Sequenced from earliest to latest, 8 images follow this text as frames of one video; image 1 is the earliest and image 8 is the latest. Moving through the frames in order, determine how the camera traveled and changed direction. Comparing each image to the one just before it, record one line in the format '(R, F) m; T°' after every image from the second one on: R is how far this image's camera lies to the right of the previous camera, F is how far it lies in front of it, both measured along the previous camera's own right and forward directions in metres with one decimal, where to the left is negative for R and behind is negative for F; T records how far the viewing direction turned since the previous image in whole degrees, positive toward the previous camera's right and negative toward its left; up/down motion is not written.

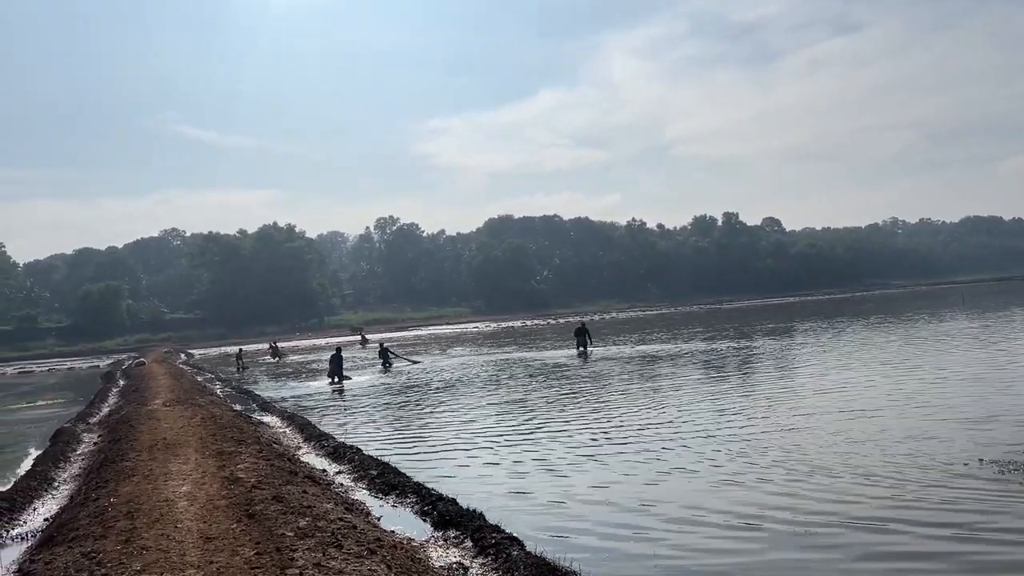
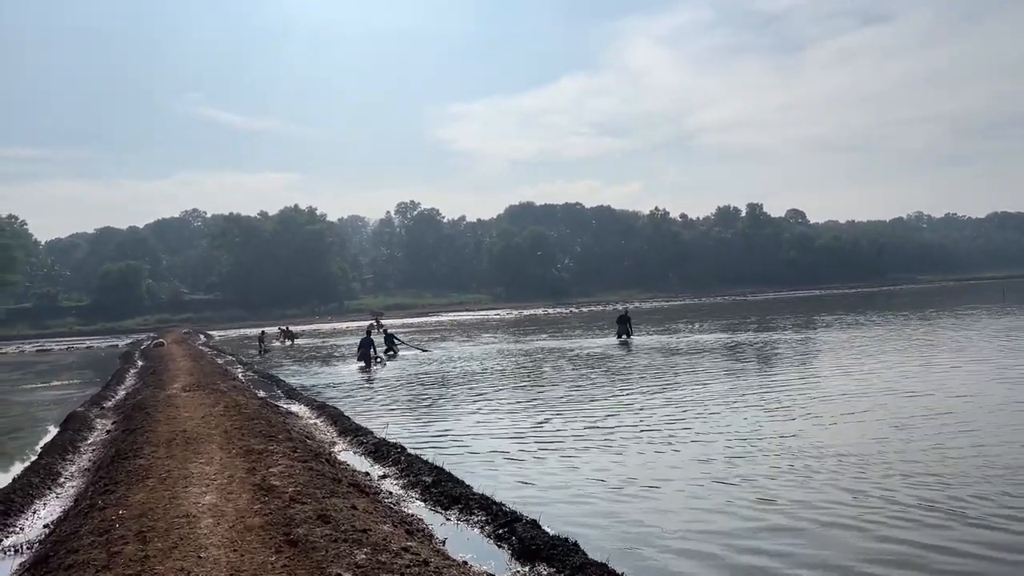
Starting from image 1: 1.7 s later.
(-0.8, +1.9) m; -1°
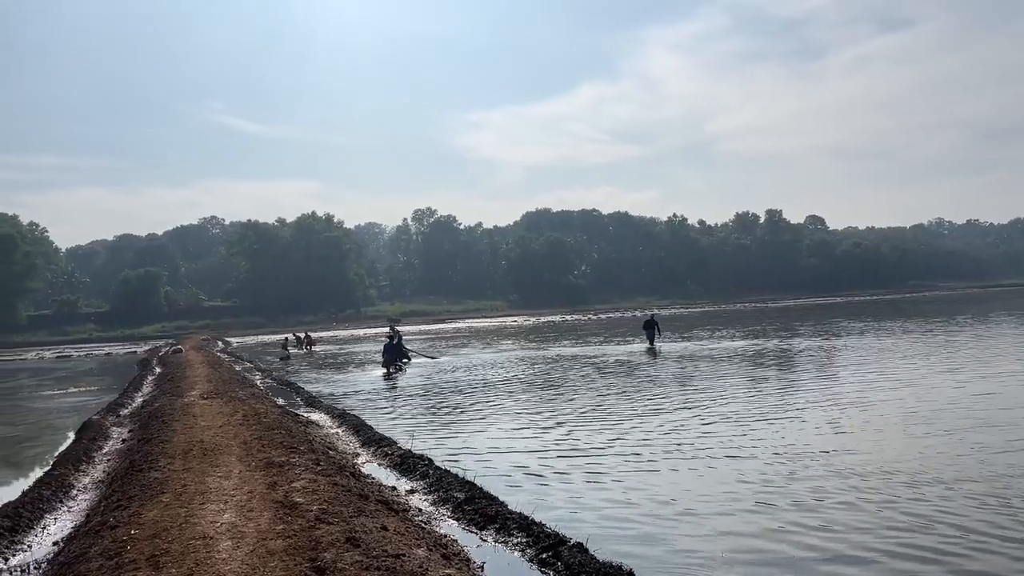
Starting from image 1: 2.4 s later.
(-0.3, +0.7) m; -1°
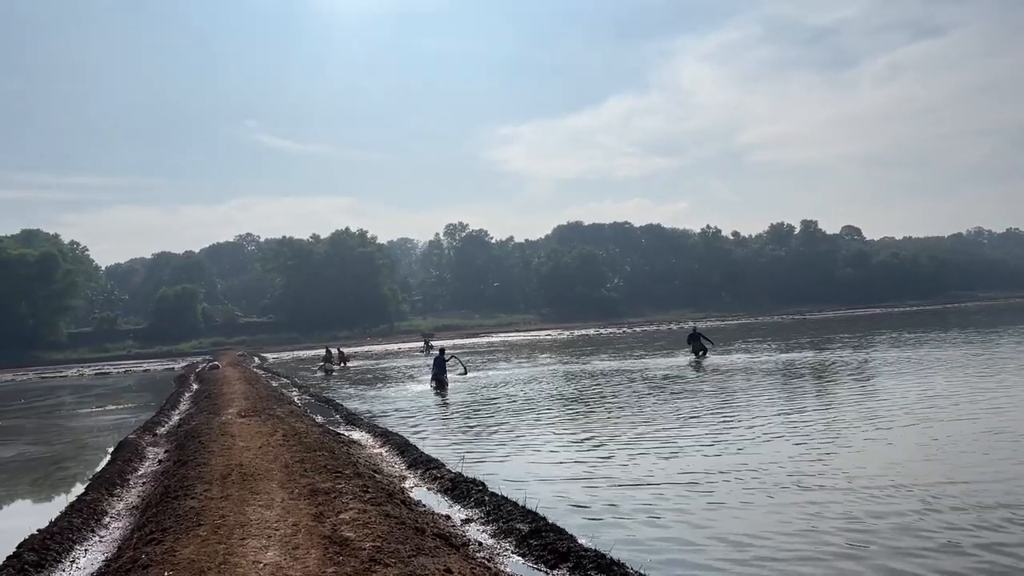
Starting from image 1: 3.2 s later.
(-0.4, +0.9) m; -2°
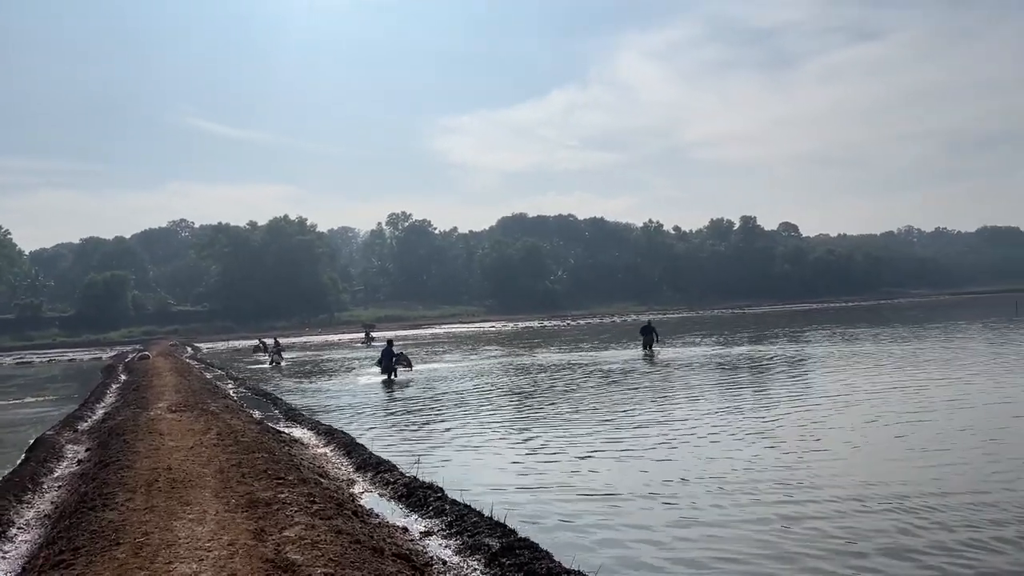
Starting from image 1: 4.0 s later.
(-0.3, +1.0) m; +4°
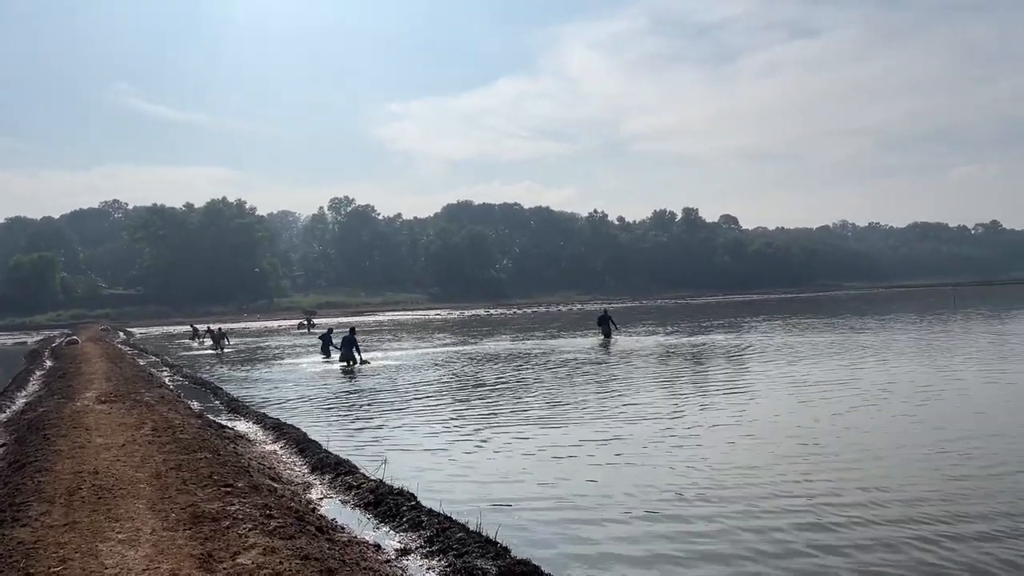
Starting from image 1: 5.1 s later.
(-0.5, +1.2) m; +4°
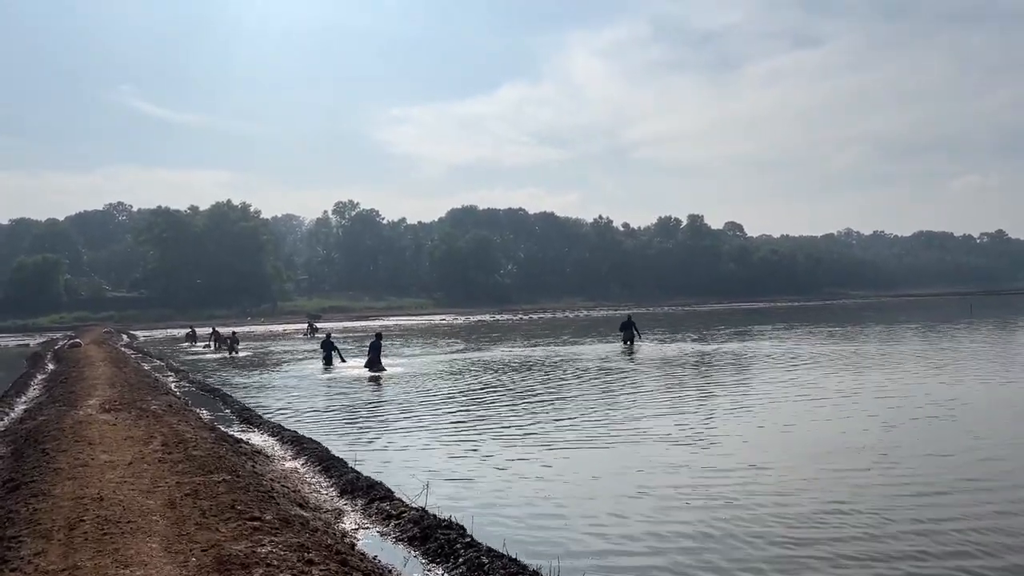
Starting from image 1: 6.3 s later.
(-0.7, +1.2) m; 0°
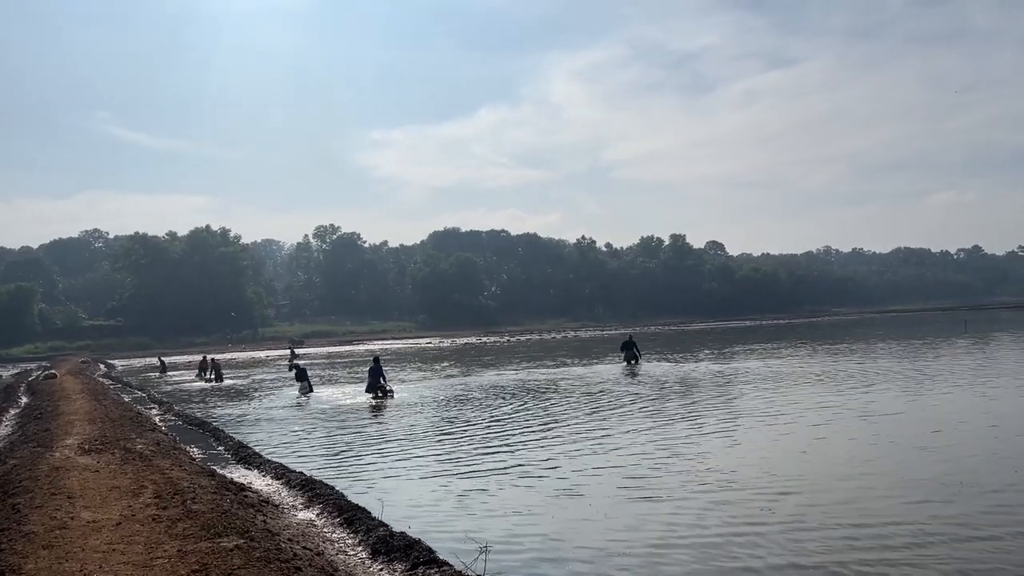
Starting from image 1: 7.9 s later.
(-0.9, +1.6) m; +1°
